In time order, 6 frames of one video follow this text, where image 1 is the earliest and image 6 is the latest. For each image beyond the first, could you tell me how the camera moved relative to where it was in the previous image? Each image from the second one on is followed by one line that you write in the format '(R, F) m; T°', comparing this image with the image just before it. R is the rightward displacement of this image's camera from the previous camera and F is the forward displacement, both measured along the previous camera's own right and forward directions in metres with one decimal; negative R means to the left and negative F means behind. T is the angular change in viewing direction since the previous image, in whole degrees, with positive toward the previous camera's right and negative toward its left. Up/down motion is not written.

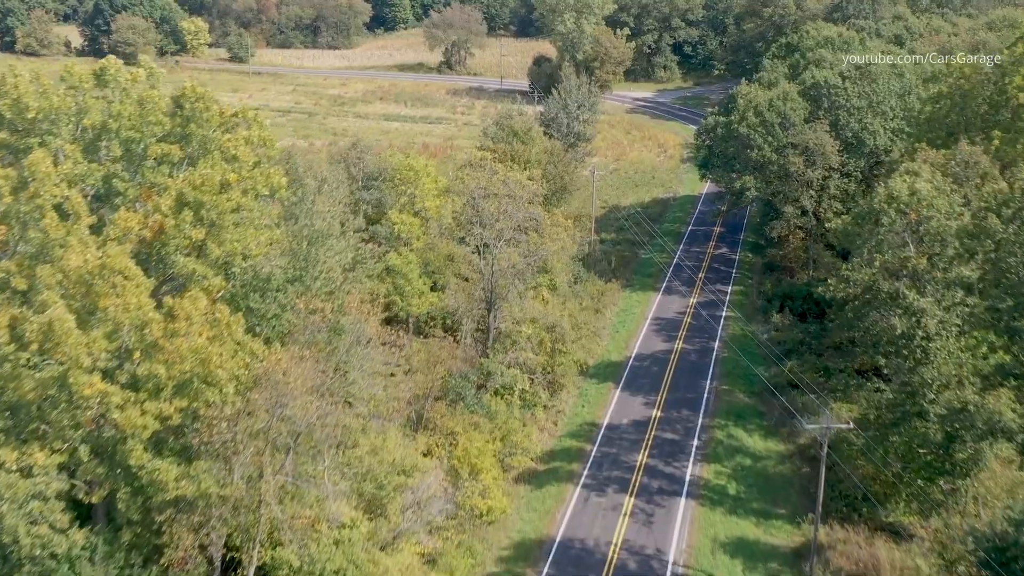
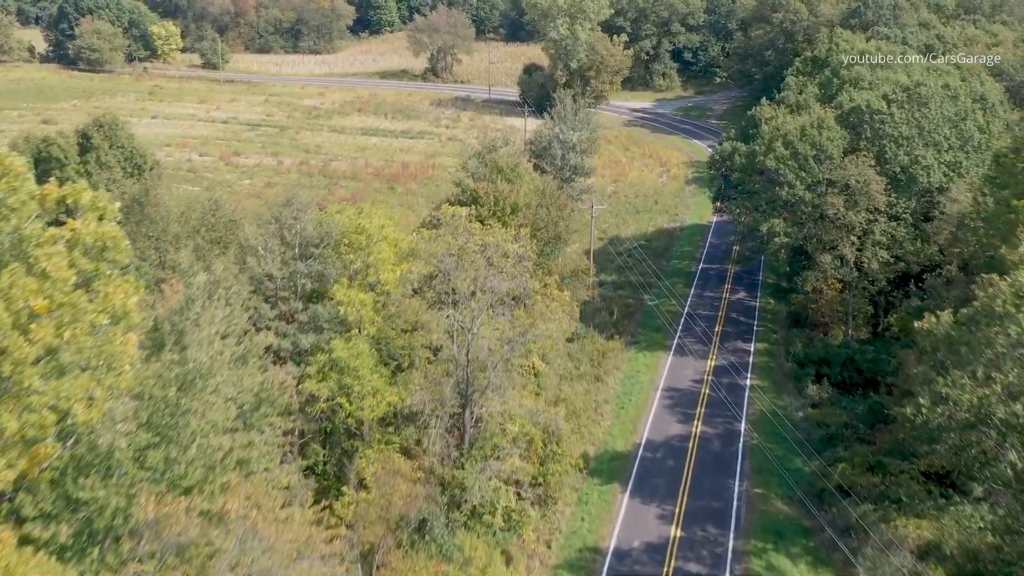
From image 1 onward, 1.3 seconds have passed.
(+0.2, +5.5) m; 0°
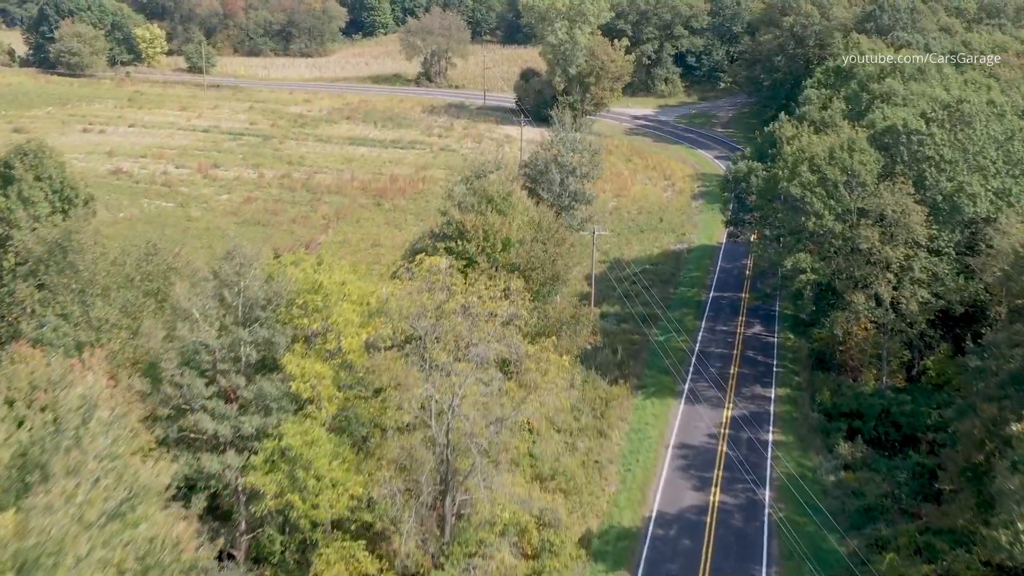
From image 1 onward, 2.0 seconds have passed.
(+0.1, +3.3) m; 0°
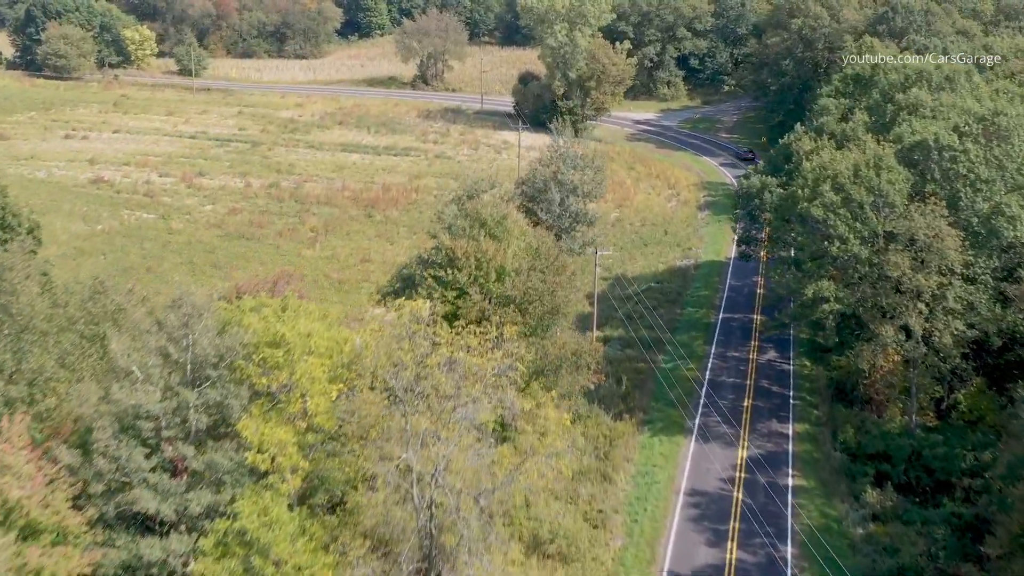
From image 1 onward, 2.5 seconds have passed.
(+0.1, +2.2) m; 0°
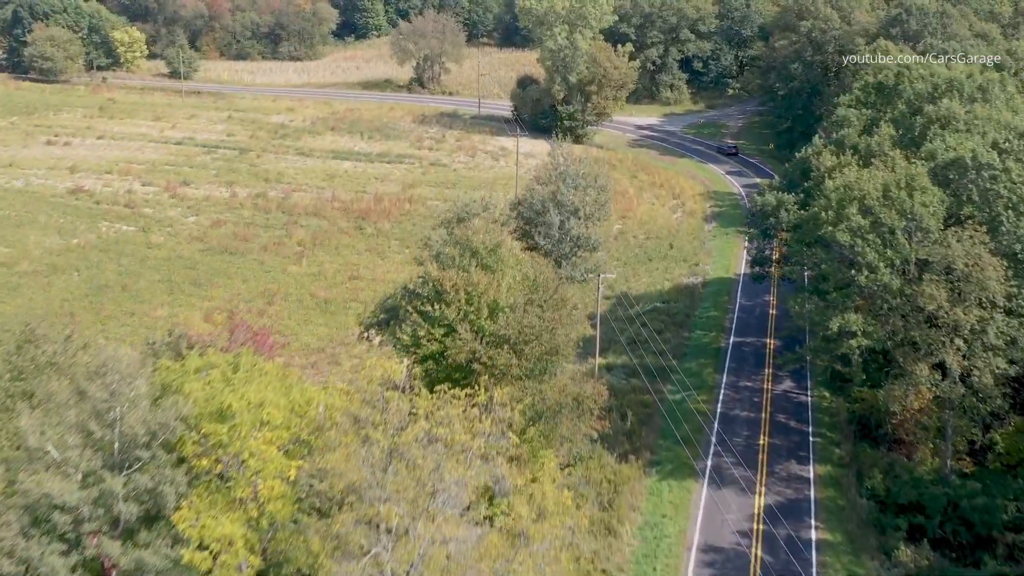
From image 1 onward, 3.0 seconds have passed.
(+0.1, +2.2) m; 0°
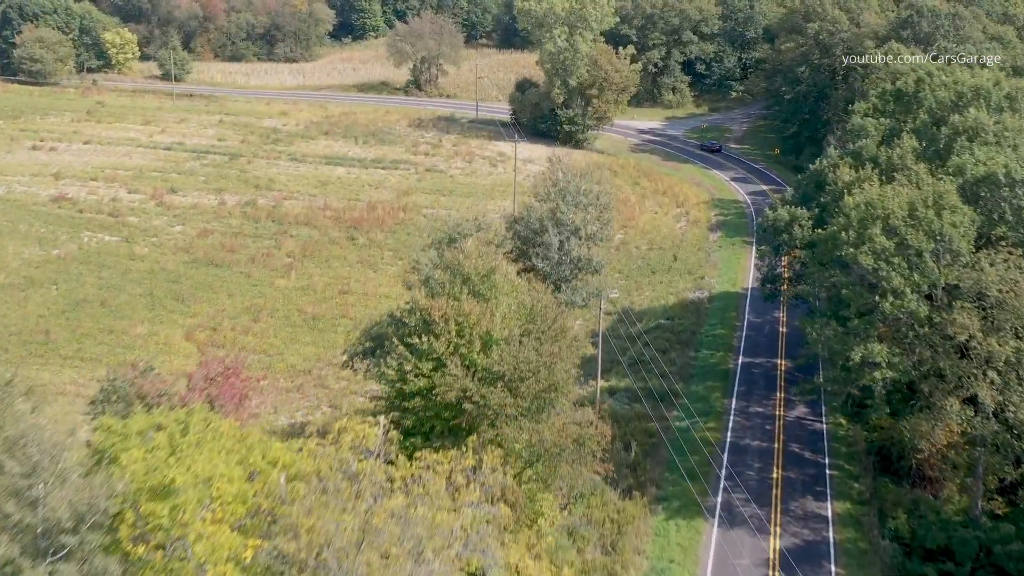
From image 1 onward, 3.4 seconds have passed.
(+0.1, +1.7) m; 0°
